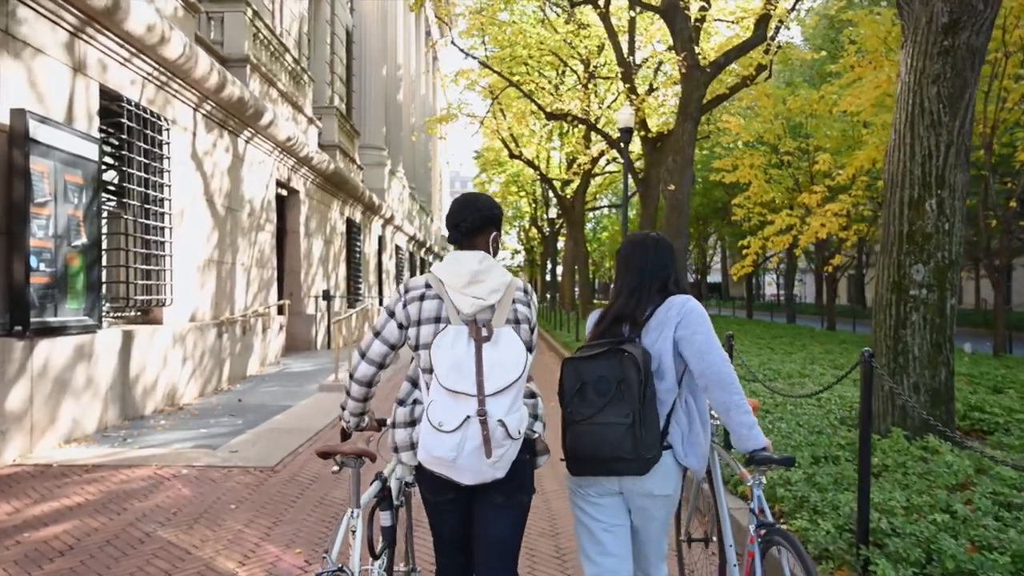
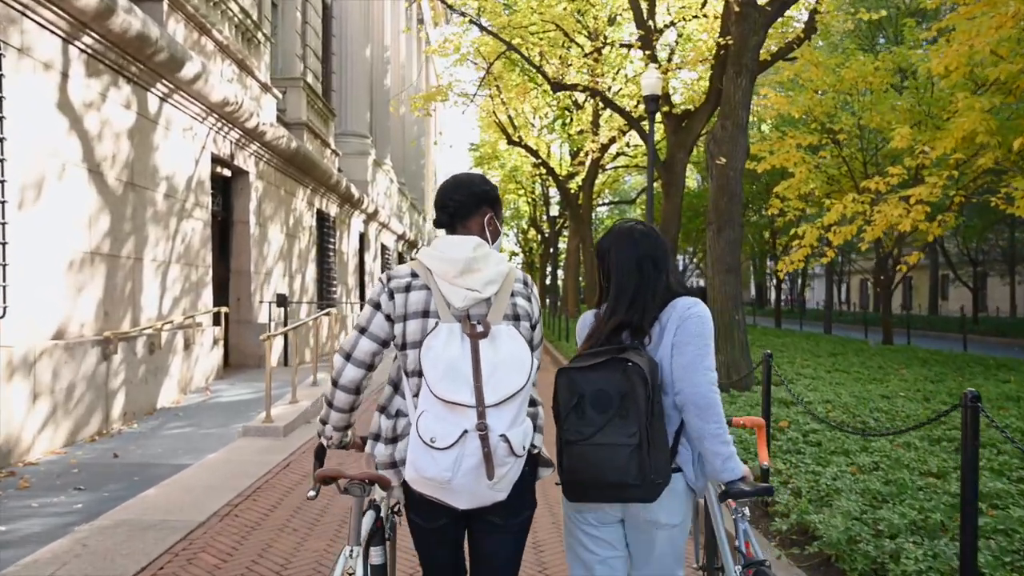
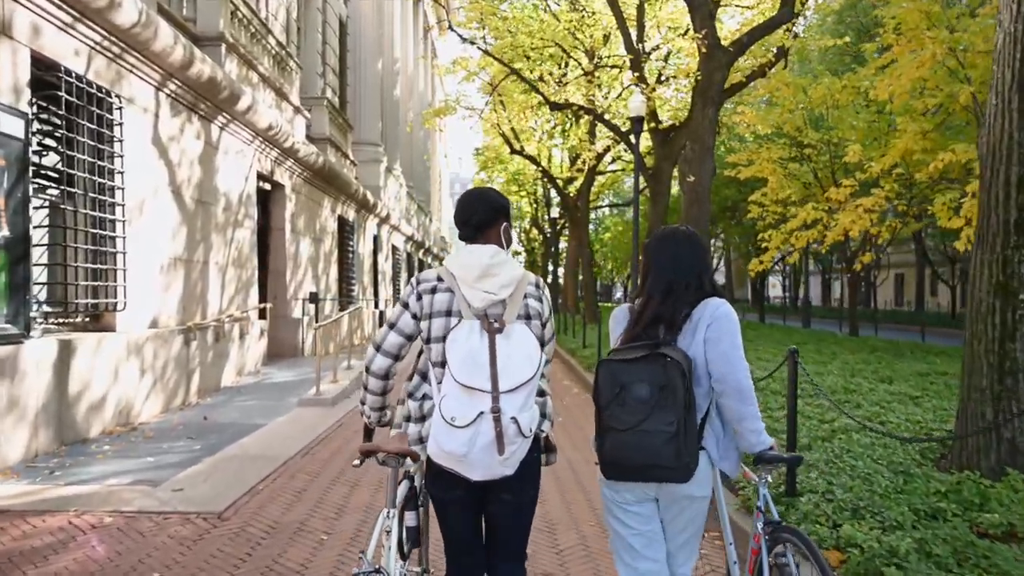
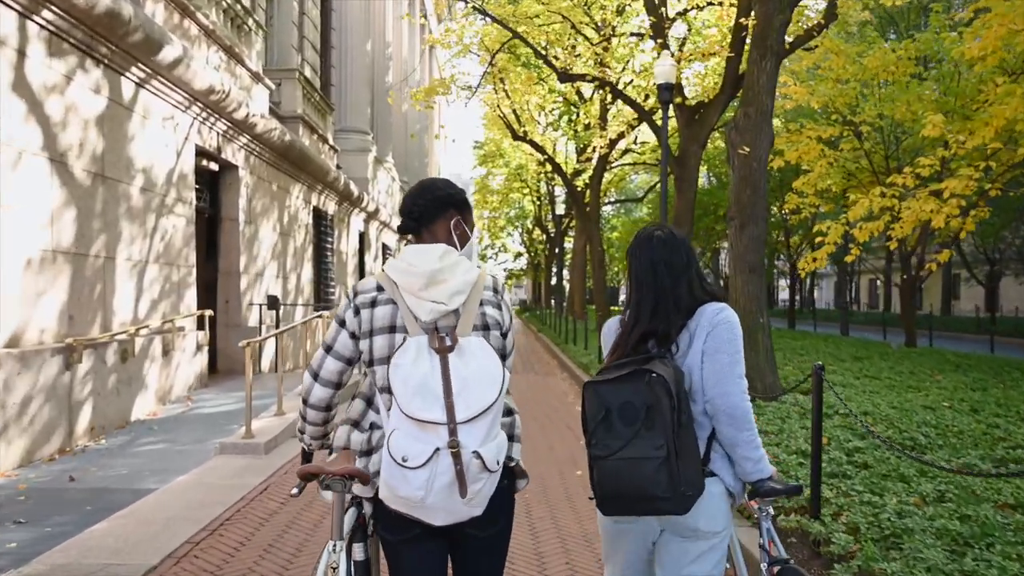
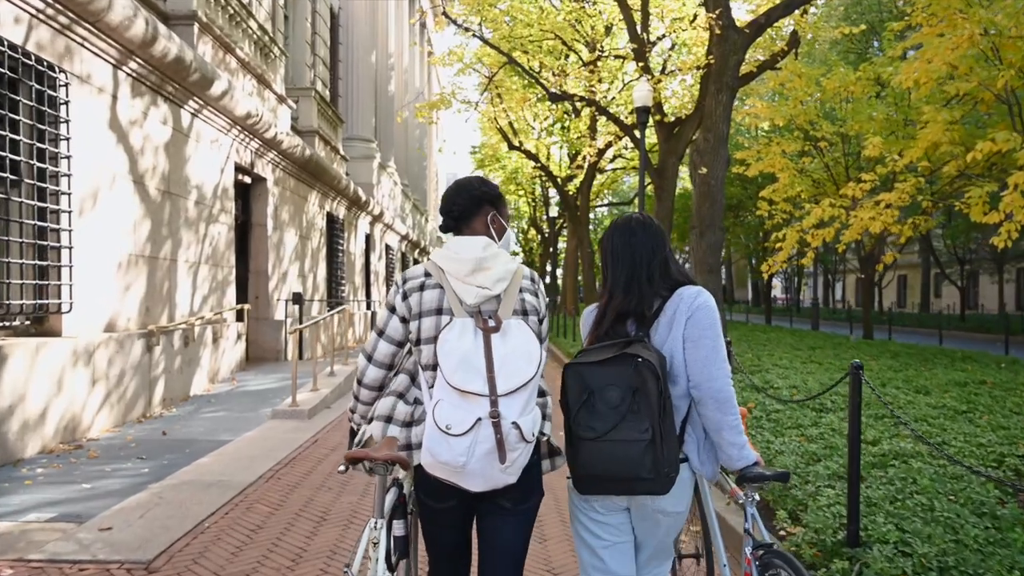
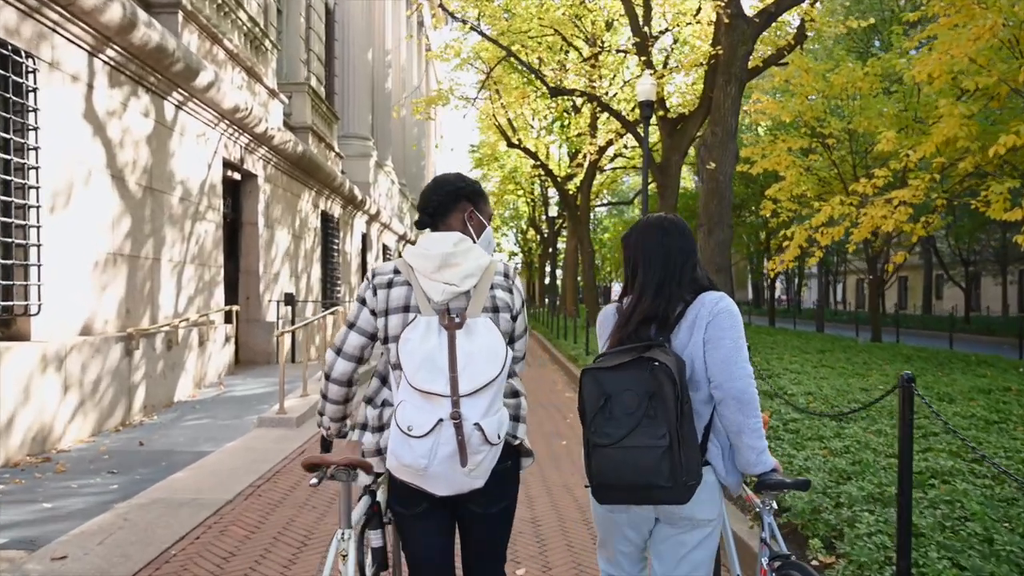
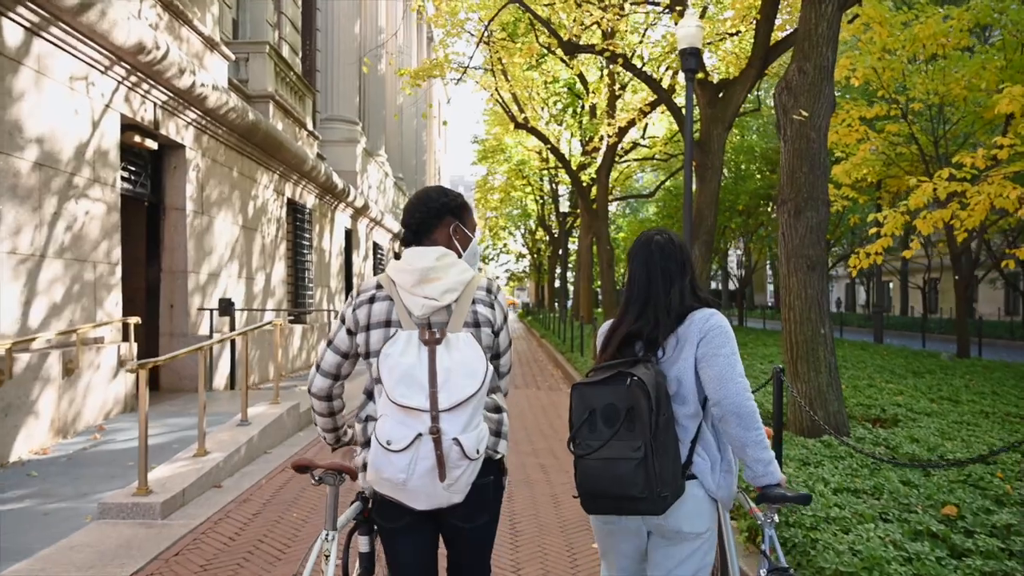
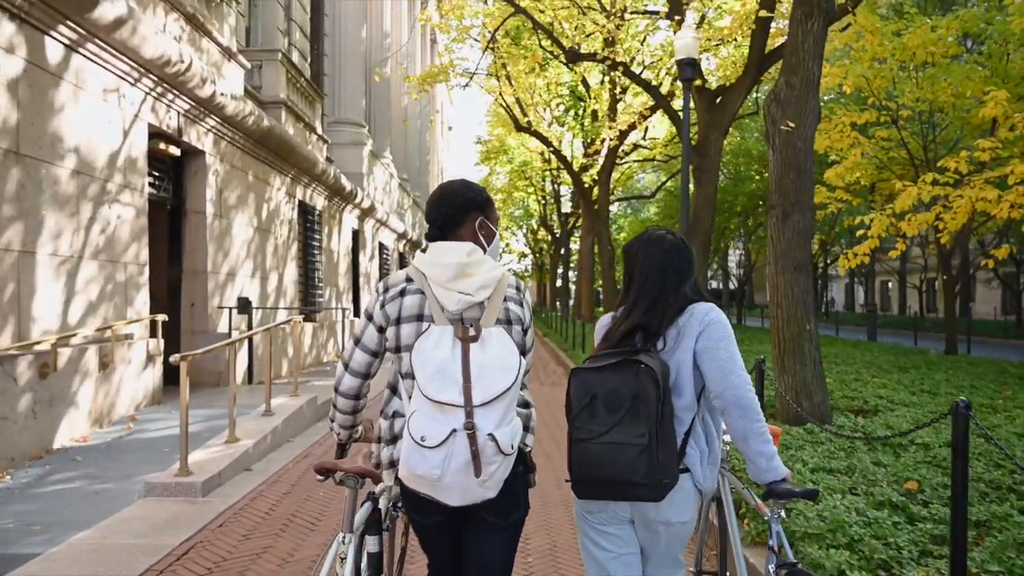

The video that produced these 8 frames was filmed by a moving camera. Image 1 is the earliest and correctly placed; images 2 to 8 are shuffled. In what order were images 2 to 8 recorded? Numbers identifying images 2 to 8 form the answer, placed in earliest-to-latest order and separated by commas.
3, 5, 6, 2, 4, 8, 7
